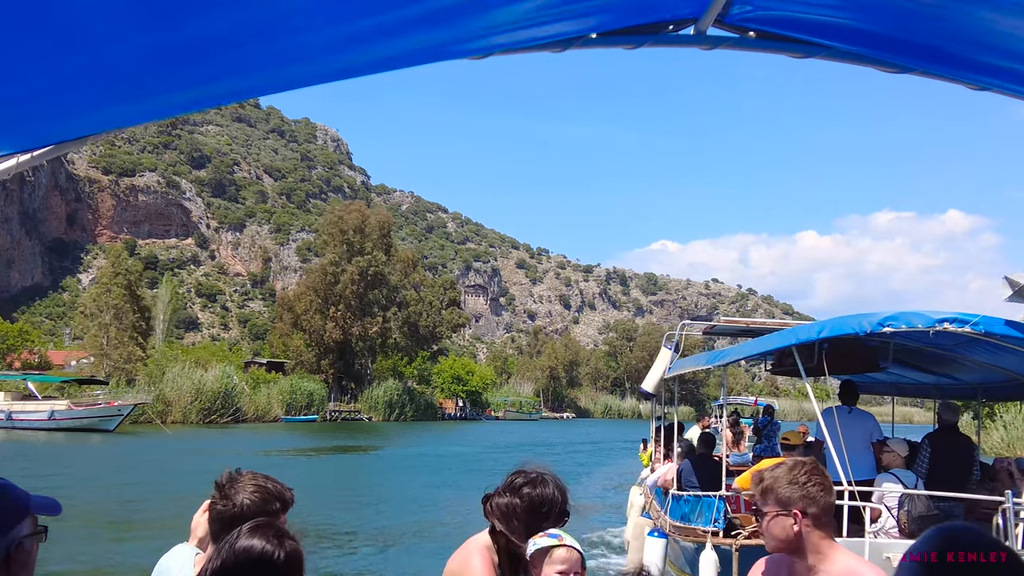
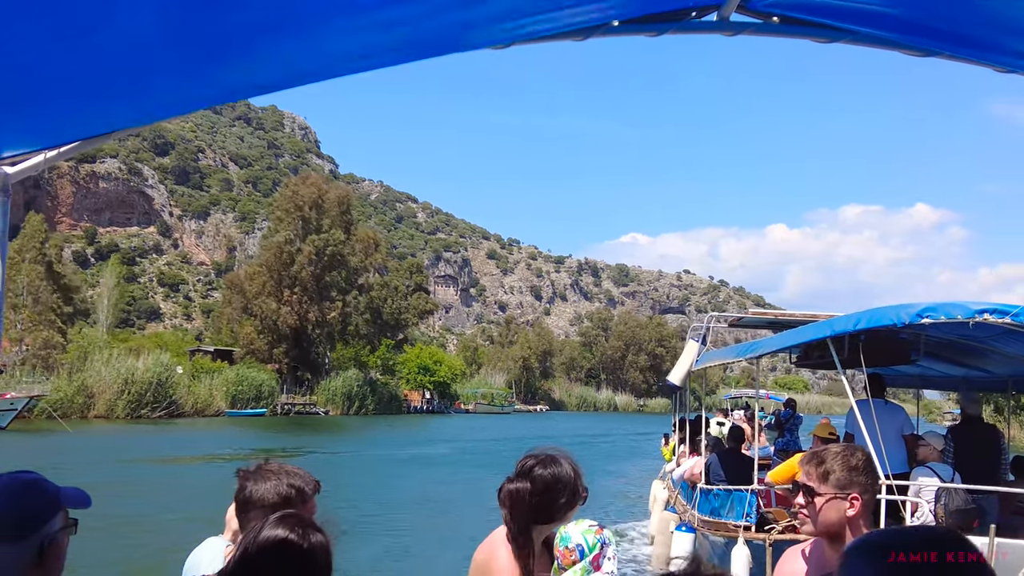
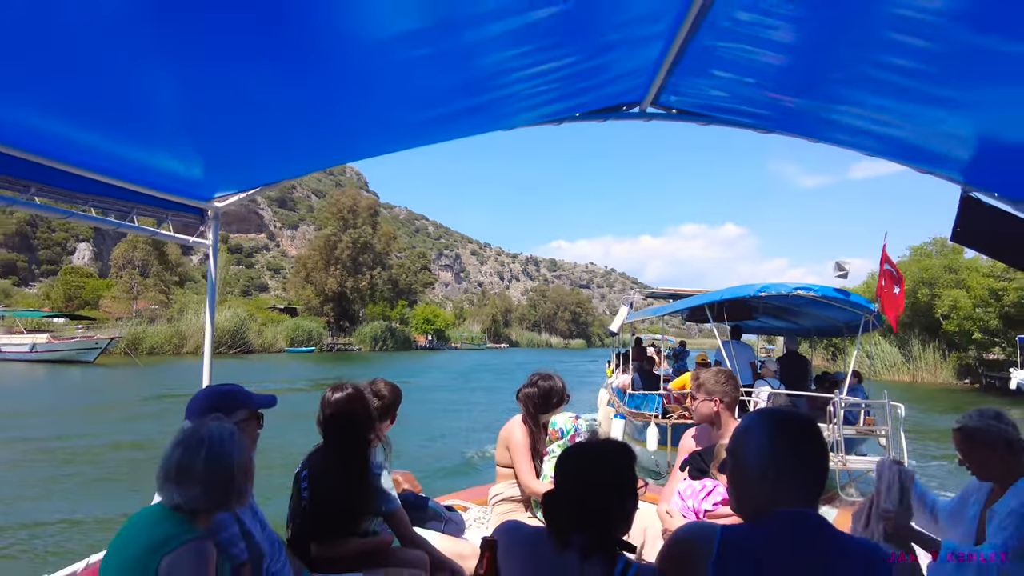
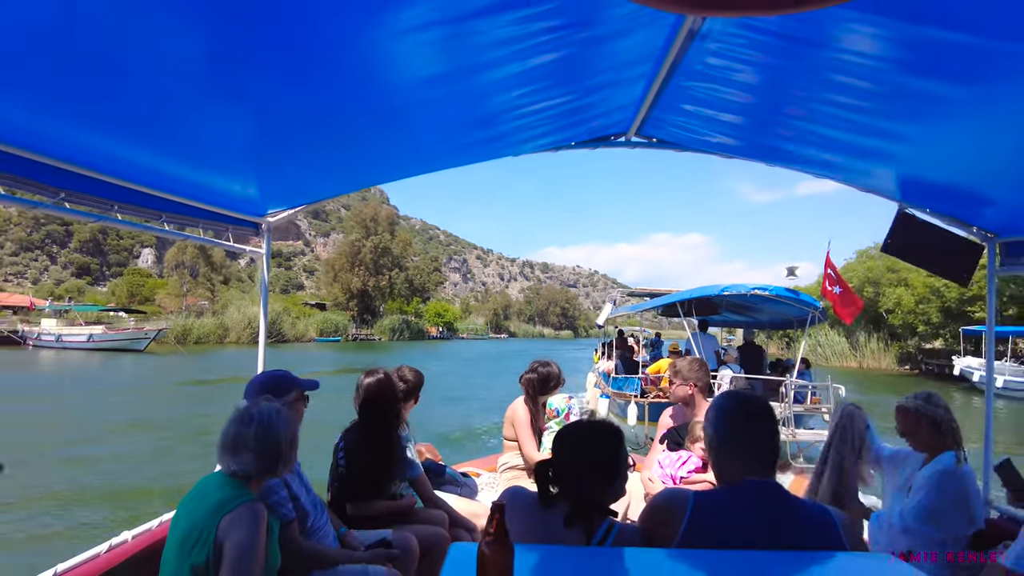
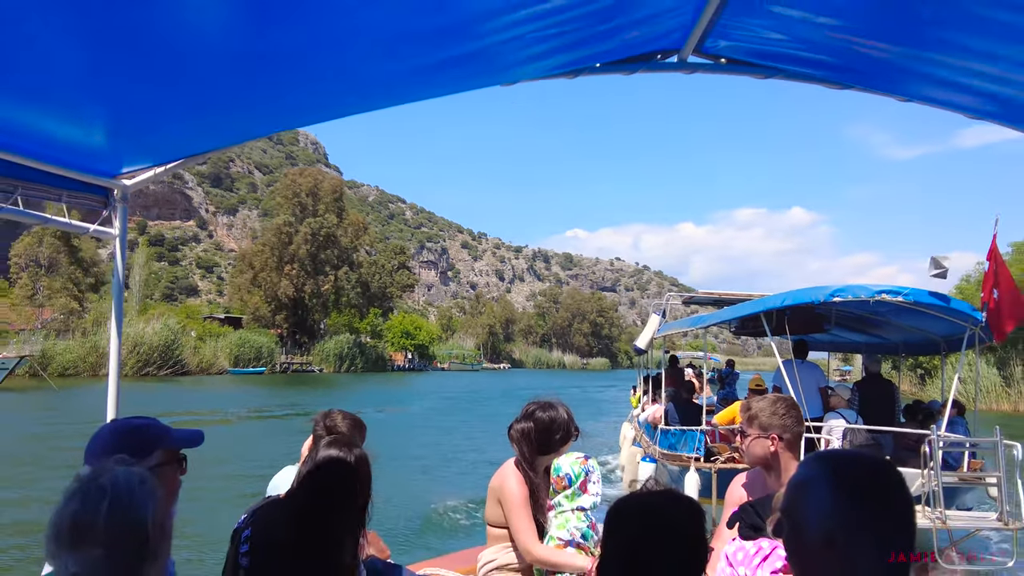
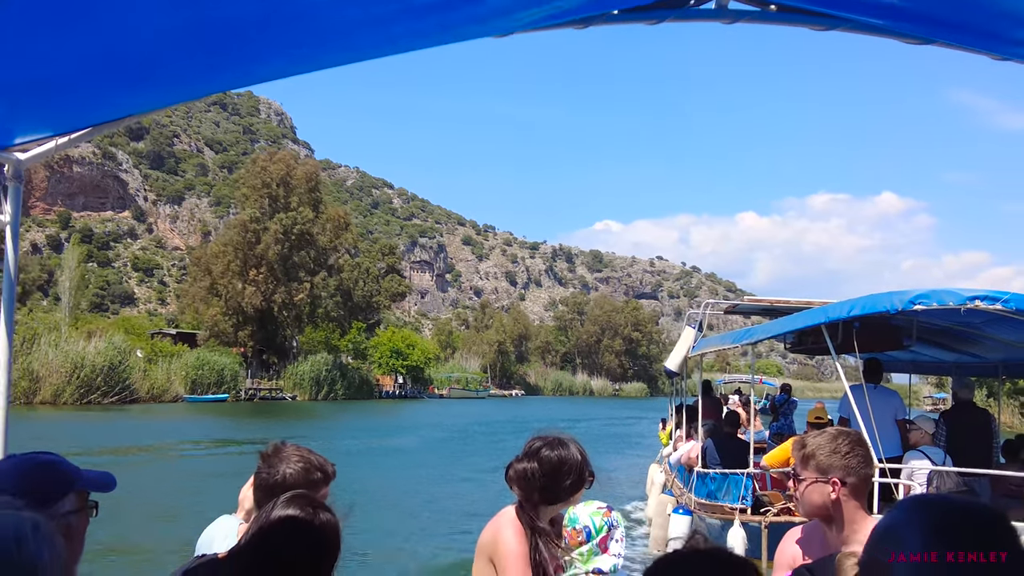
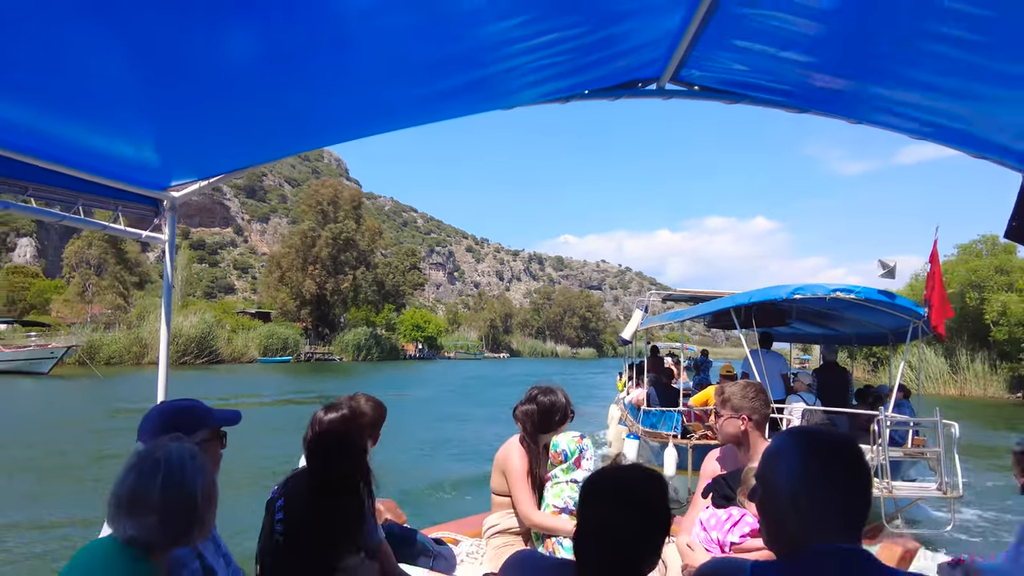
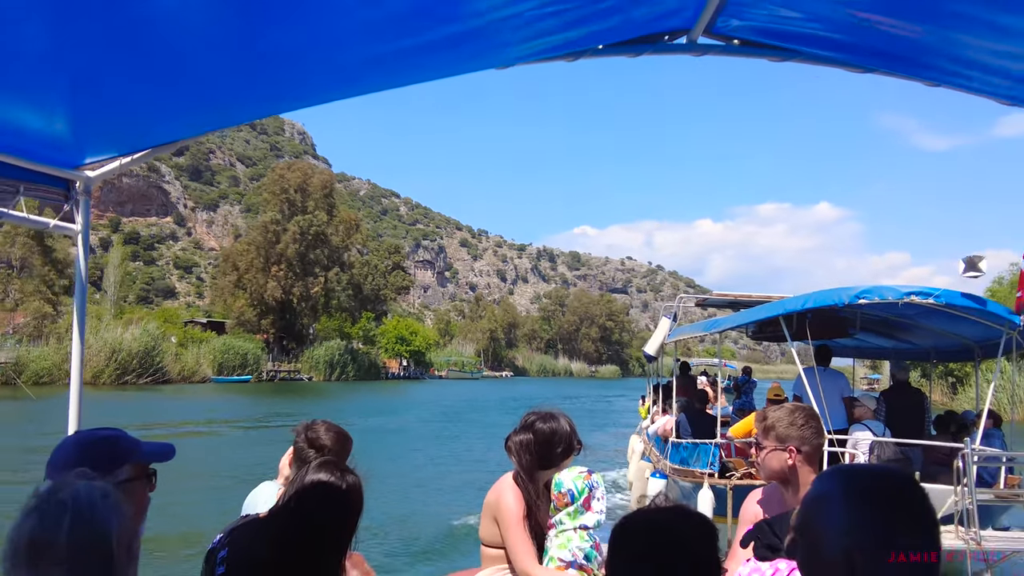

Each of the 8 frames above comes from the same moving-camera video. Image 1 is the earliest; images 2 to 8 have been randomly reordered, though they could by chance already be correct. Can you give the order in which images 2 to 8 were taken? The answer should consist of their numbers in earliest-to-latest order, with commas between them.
2, 6, 8, 5, 7, 3, 4
